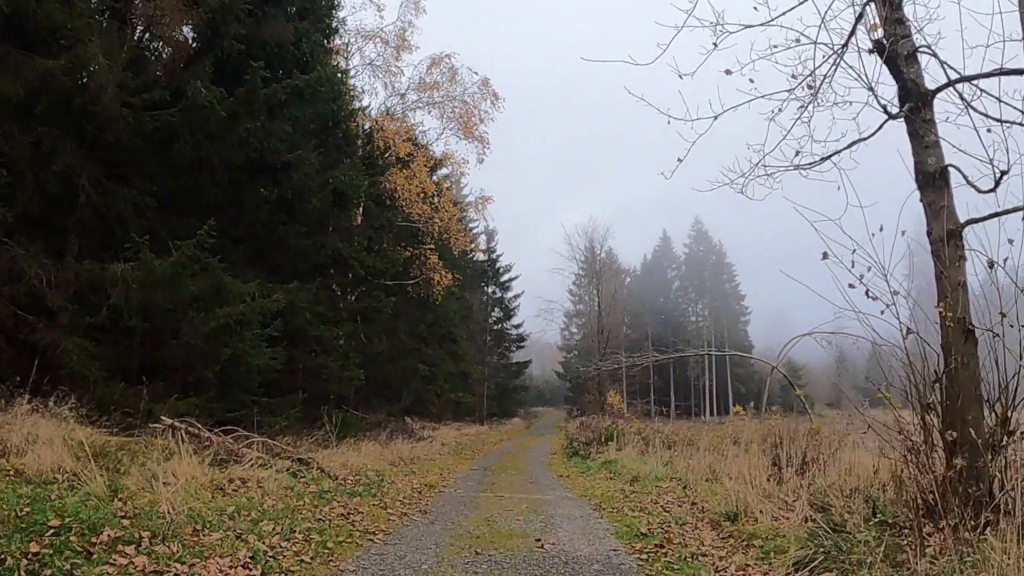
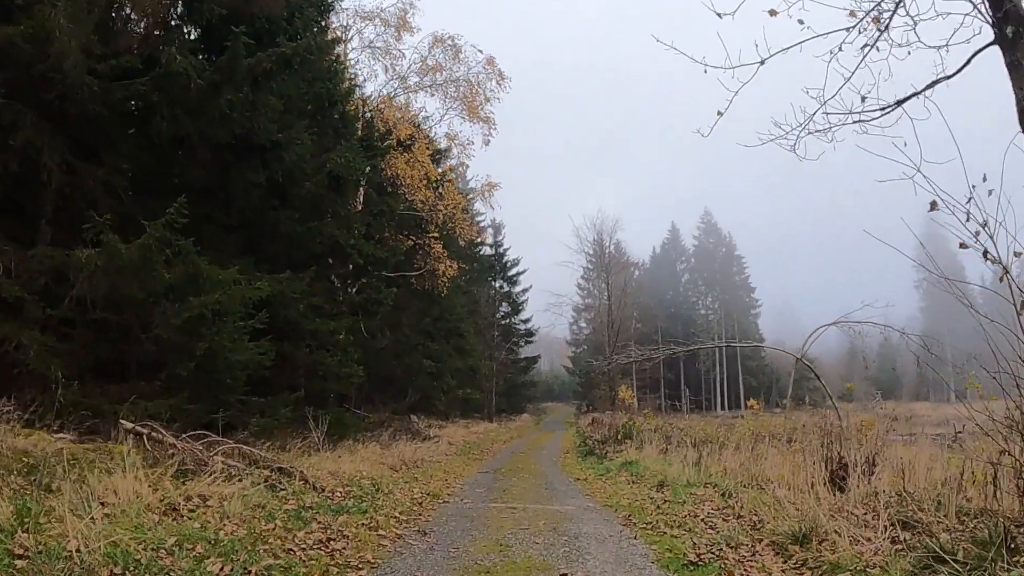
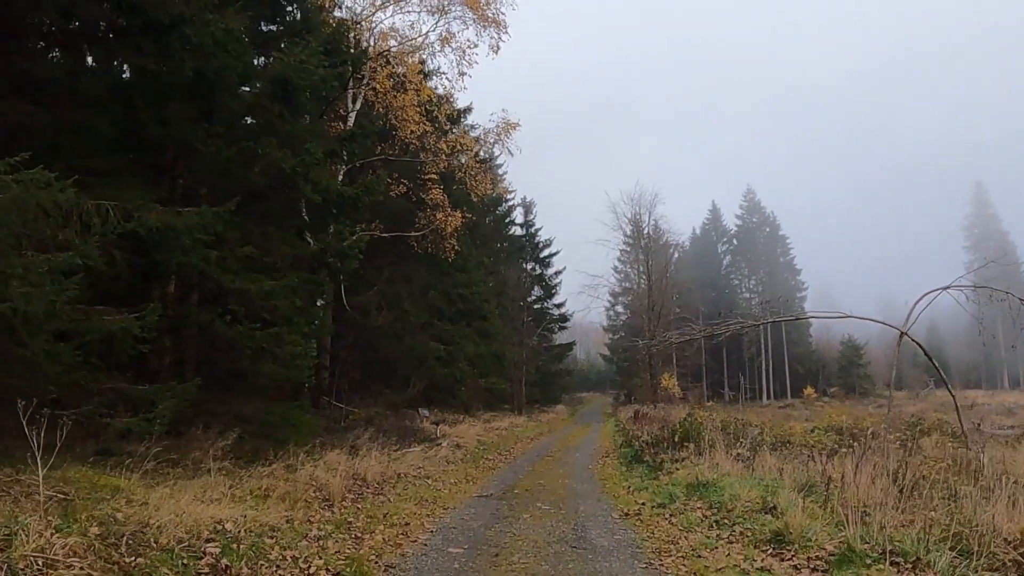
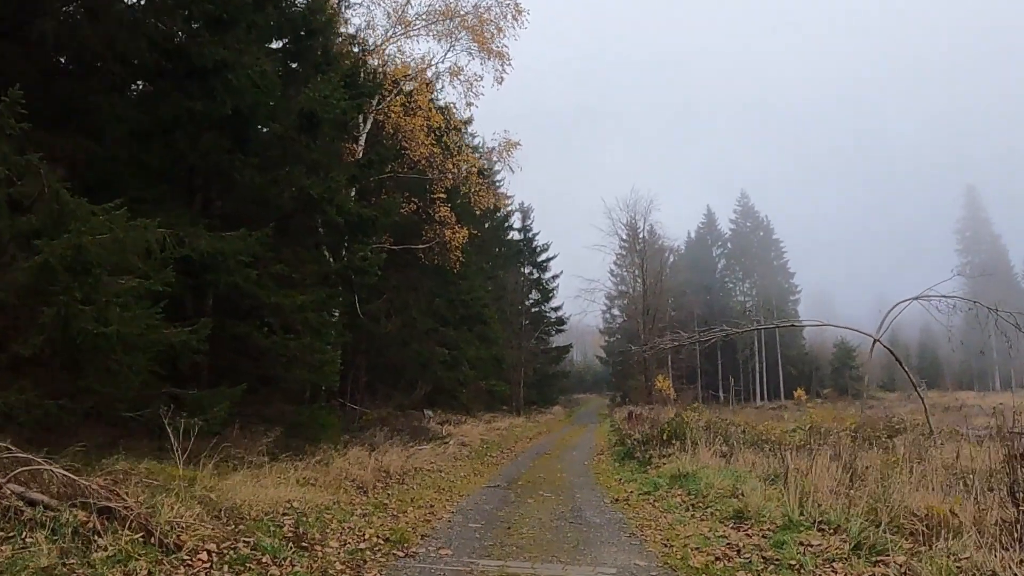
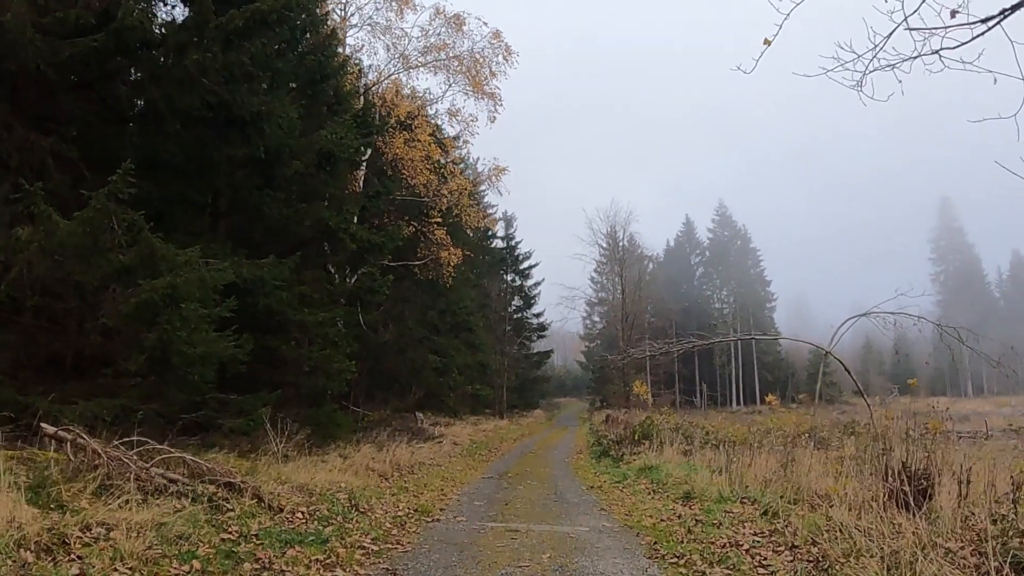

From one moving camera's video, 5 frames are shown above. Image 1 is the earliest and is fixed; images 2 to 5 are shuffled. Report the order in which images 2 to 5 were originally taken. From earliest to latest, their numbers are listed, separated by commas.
2, 5, 4, 3
